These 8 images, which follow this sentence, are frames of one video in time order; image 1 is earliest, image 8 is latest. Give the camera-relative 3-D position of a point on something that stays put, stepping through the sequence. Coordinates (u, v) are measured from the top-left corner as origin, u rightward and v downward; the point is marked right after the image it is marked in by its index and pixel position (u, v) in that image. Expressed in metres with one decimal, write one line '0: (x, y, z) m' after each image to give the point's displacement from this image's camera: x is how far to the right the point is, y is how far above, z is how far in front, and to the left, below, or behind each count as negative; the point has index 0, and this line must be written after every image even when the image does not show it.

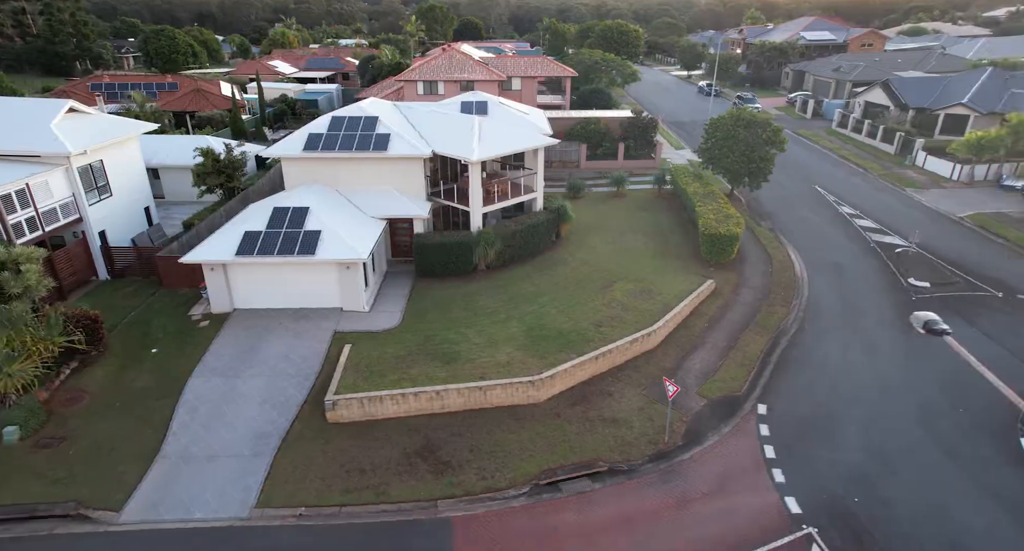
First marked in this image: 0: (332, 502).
0: (-5.0, -6.1, +14.9) m
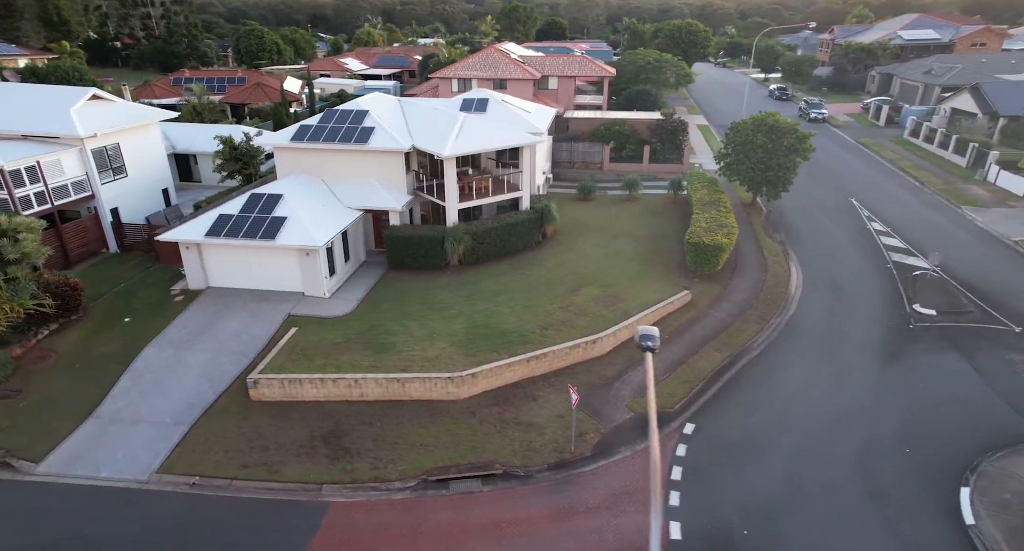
0: (-8.1, -5.6, +15.6) m
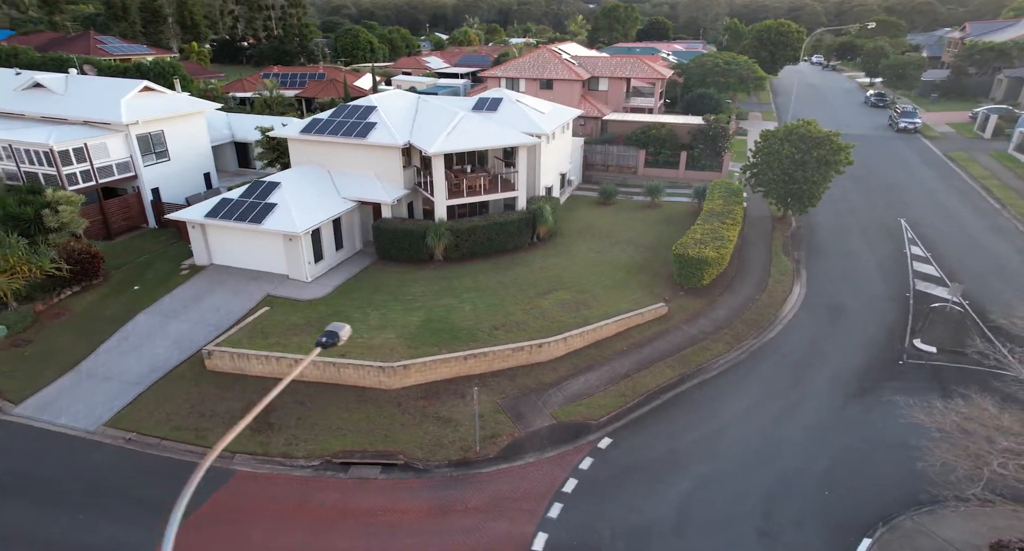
0: (-10.8, -4.9, +17.2) m
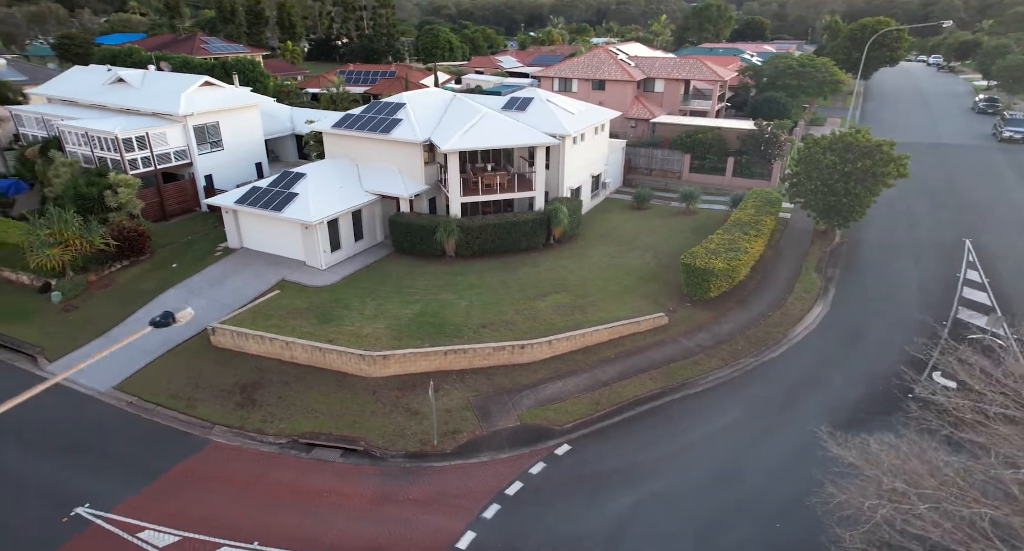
0: (-11.8, -4.2, +18.7) m
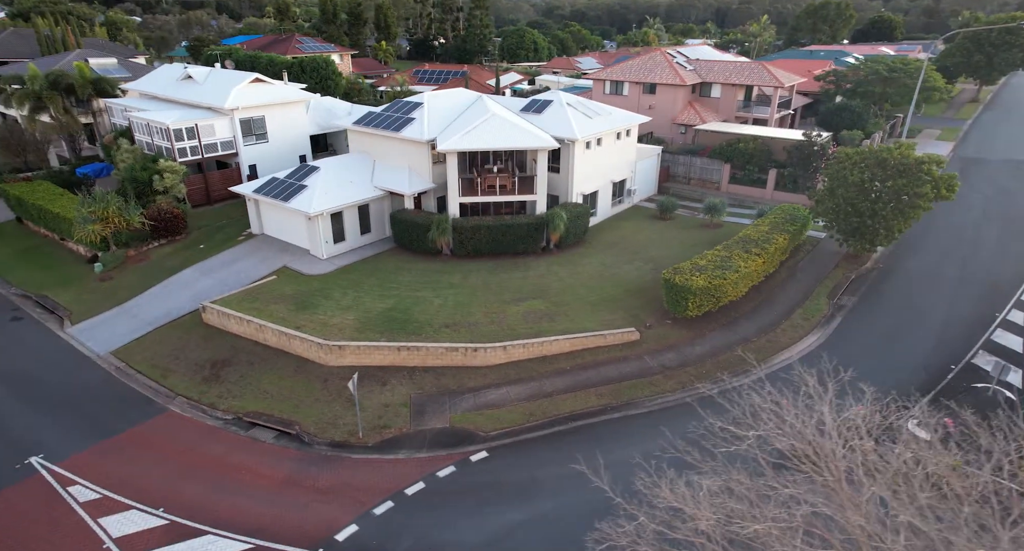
0: (-13.6, -3.4, +20.6) m
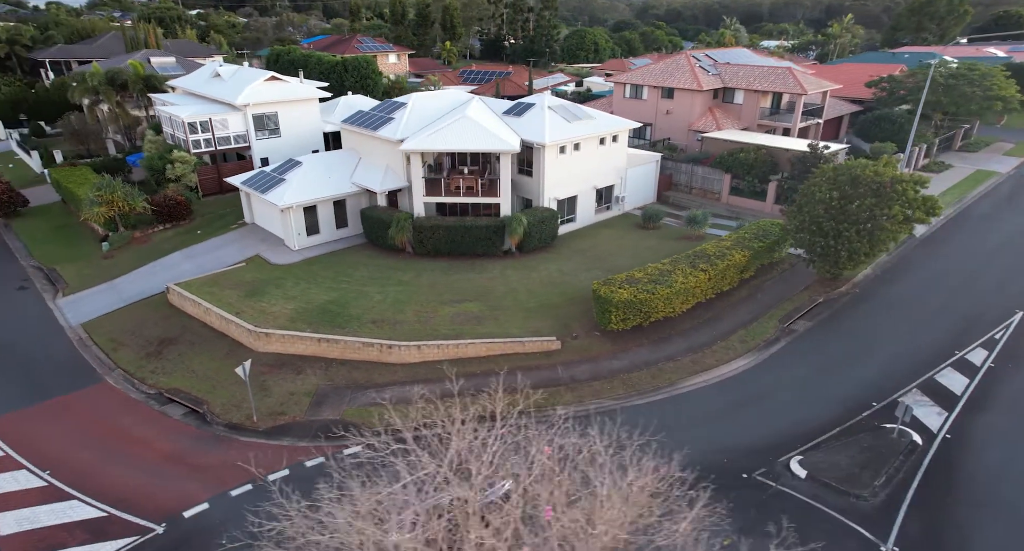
0: (-16.6, -2.6, +22.6) m
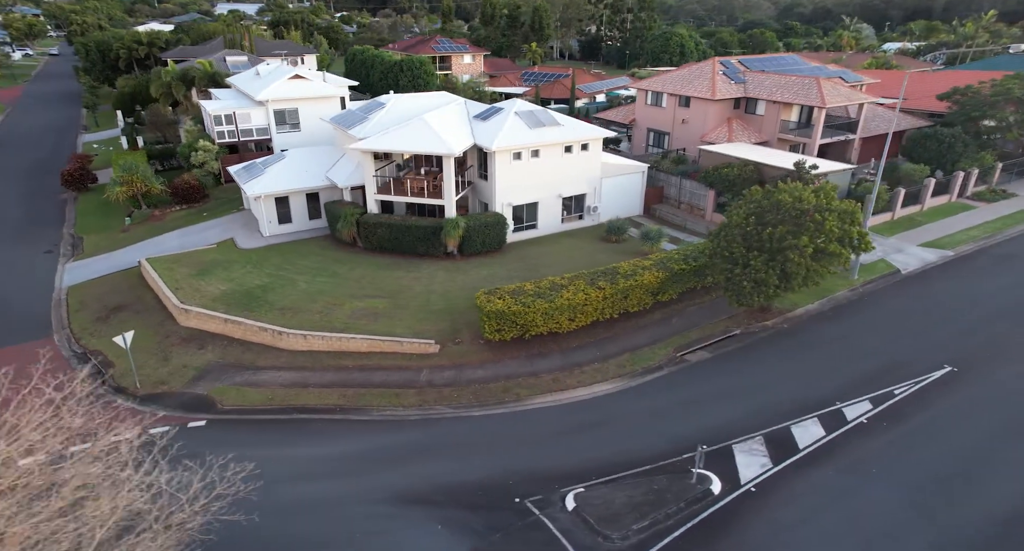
0: (-20.4, -1.2, +26.0) m
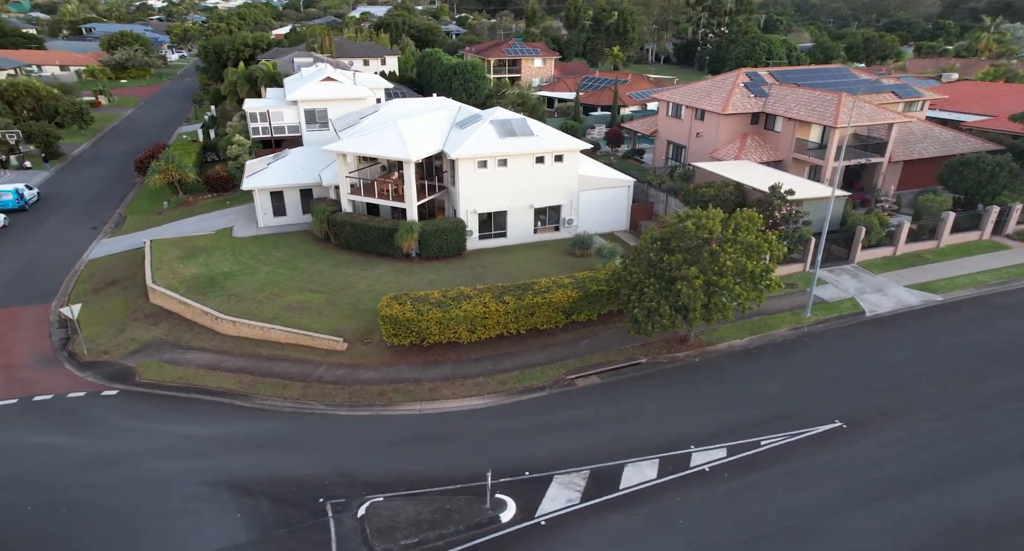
0: (-22.8, +0.1, +29.9) m
